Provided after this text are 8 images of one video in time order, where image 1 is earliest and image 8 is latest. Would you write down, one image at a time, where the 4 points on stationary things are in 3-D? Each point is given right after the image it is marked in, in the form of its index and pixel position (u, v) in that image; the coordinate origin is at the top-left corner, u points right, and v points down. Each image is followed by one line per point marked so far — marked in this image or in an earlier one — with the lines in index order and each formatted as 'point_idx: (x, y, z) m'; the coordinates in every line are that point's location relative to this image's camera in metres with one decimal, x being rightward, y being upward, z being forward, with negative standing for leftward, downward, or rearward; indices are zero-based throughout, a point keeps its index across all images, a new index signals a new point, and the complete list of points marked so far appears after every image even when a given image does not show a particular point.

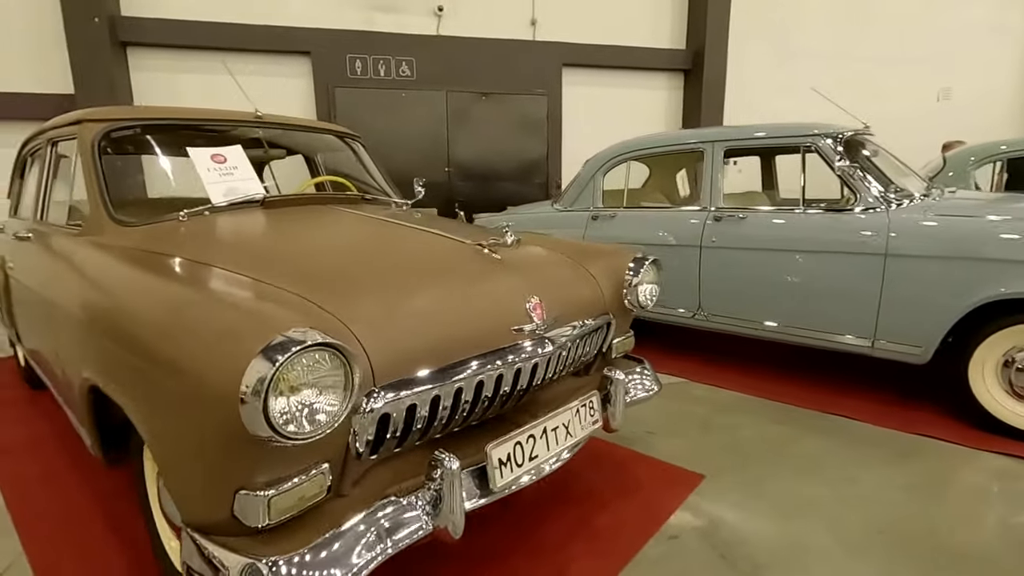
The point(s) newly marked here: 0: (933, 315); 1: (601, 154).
0: (+2.2, -0.1, +2.9) m
1: (+0.8, +1.1, +4.1) m
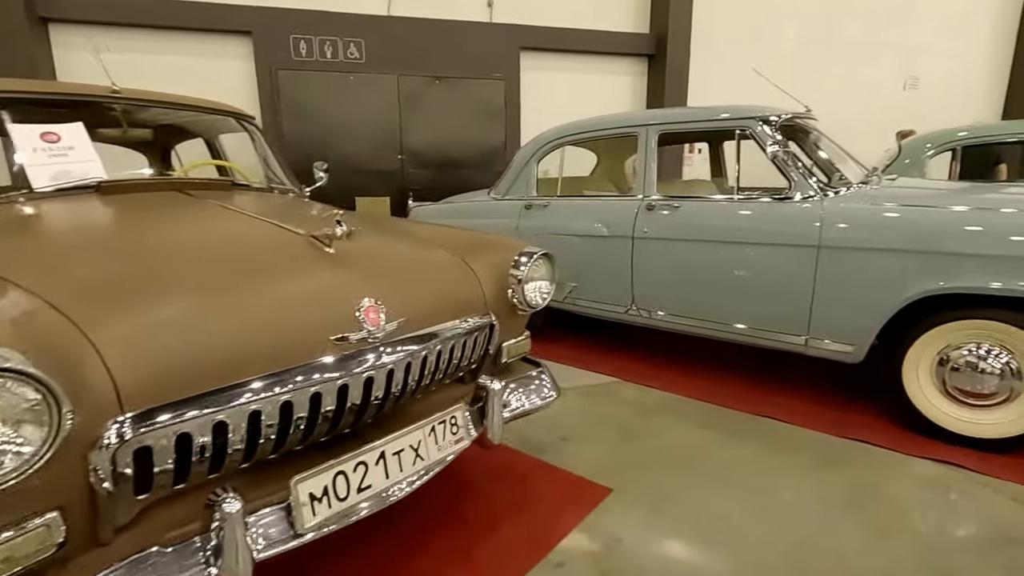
0: (+1.8, -0.1, +2.7) m
1: (+0.3, +1.1, +3.9) m
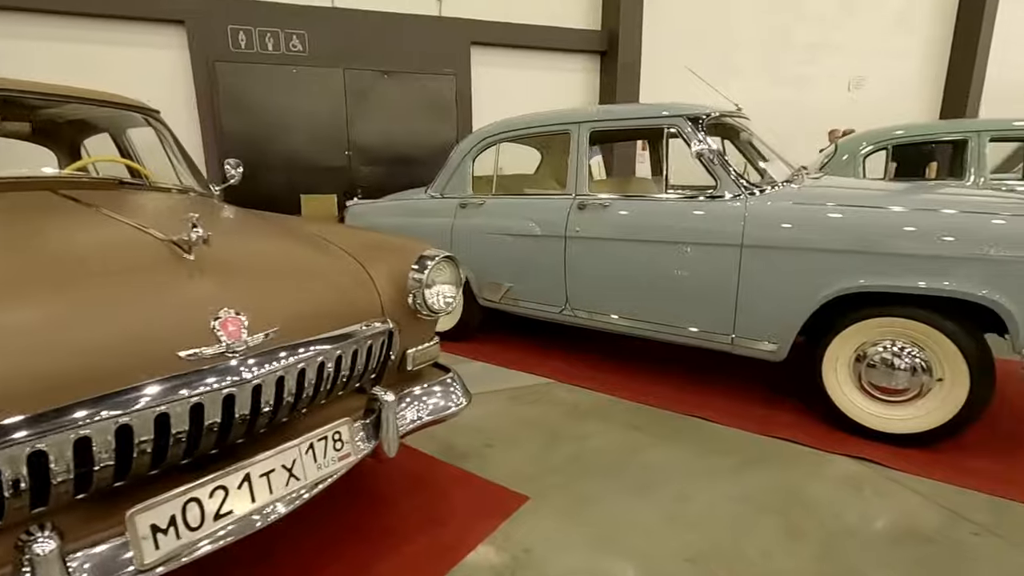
0: (+1.4, -0.1, +2.7) m
1: (-0.2, +1.1, +3.8) m
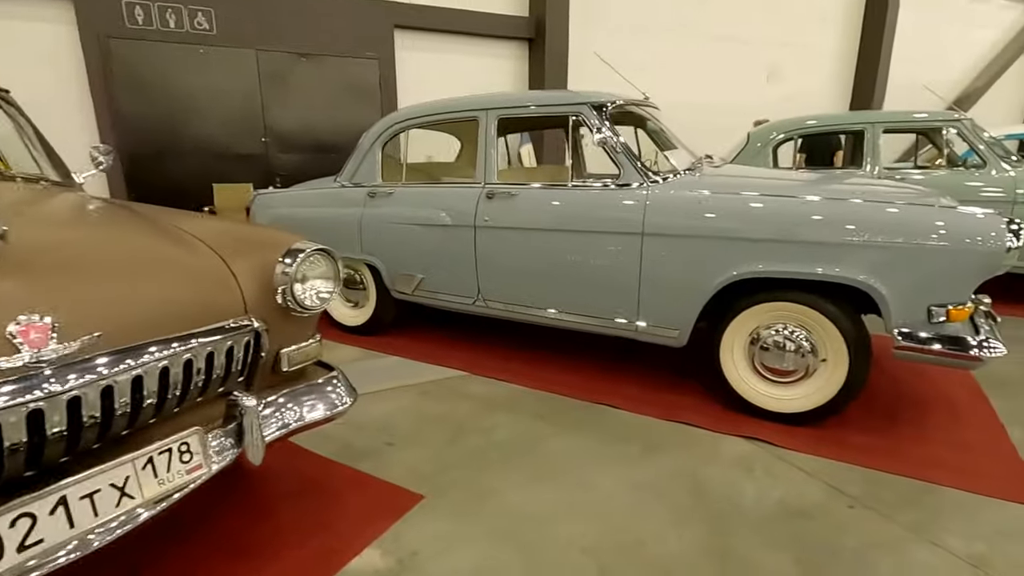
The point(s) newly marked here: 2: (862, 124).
0: (+0.9, 0.0, +2.8) m
1: (-0.8, +1.2, +3.7) m
2: (+3.3, +1.6, +5.1) m
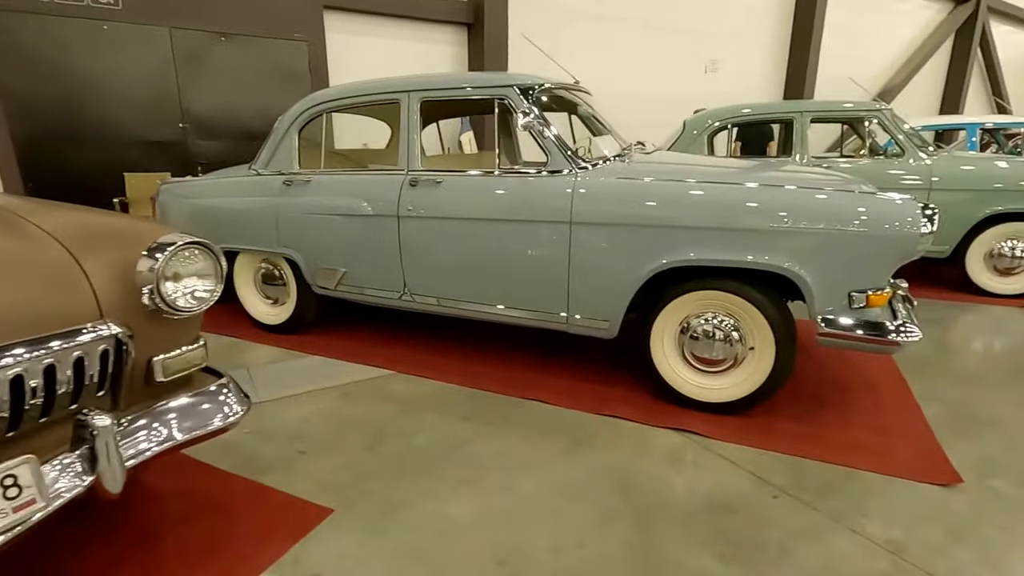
0: (+0.5, 0.0, +2.7) m
1: (-1.3, +1.2, +3.4) m
2: (+2.7, +1.7, +5.2) m
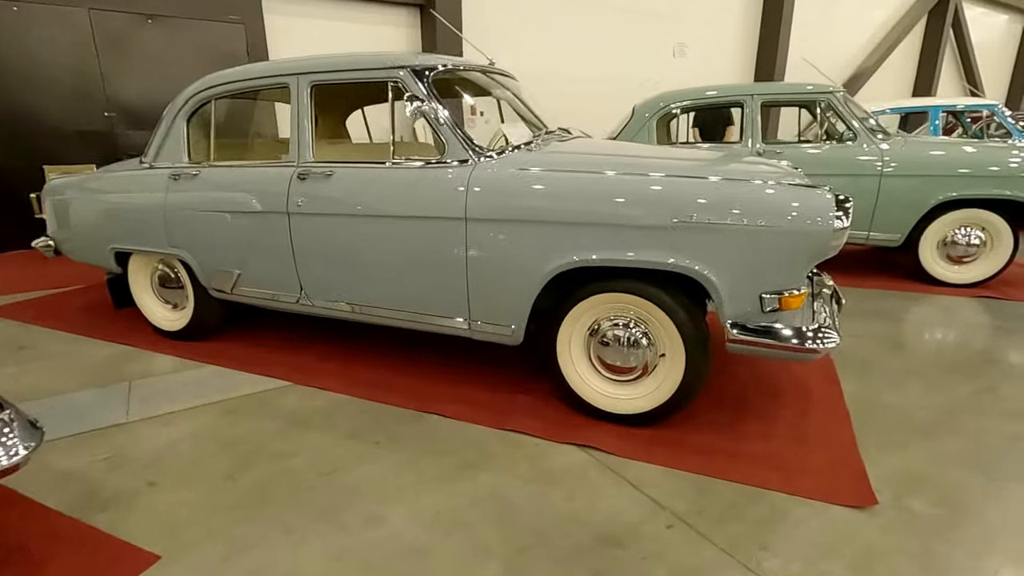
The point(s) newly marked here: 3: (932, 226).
0: (0.0, 0.0, +2.4) m
1: (-1.8, +1.2, +3.1) m
2: (+2.1, +1.8, +4.9) m
3: (+3.6, +0.5, +4.6) m
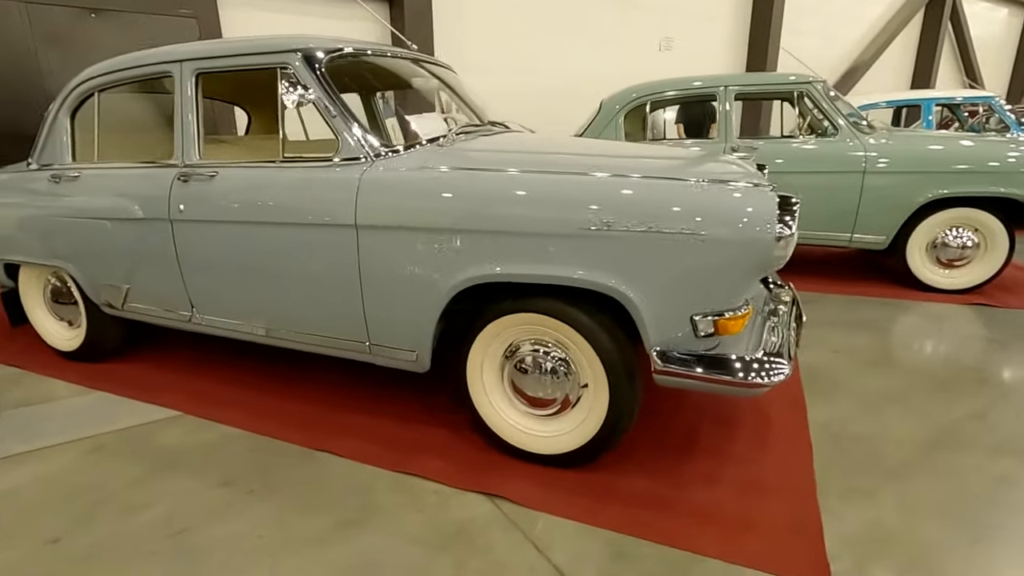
0: (-0.4, -0.1, +2.1) m
1: (-2.2, +1.1, +2.7) m
2: (+1.7, +1.7, +4.6) m
3: (+3.2, +0.5, +4.2) m
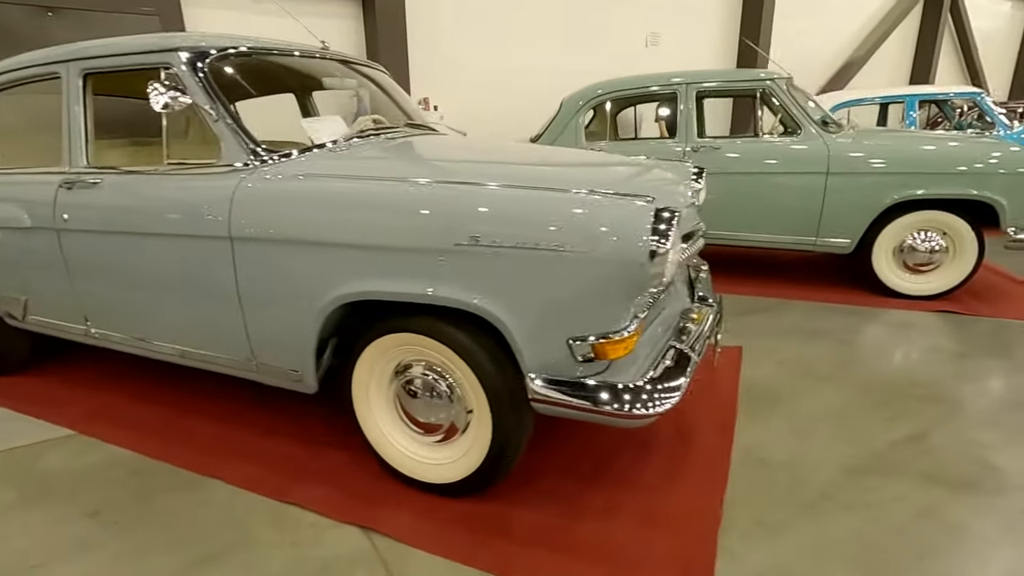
0: (-0.8, -0.1, +1.9) m
1: (-2.6, +1.1, +2.6) m
2: (+1.4, +1.7, +4.4) m
3: (+2.8, +0.4, +4.0) m
